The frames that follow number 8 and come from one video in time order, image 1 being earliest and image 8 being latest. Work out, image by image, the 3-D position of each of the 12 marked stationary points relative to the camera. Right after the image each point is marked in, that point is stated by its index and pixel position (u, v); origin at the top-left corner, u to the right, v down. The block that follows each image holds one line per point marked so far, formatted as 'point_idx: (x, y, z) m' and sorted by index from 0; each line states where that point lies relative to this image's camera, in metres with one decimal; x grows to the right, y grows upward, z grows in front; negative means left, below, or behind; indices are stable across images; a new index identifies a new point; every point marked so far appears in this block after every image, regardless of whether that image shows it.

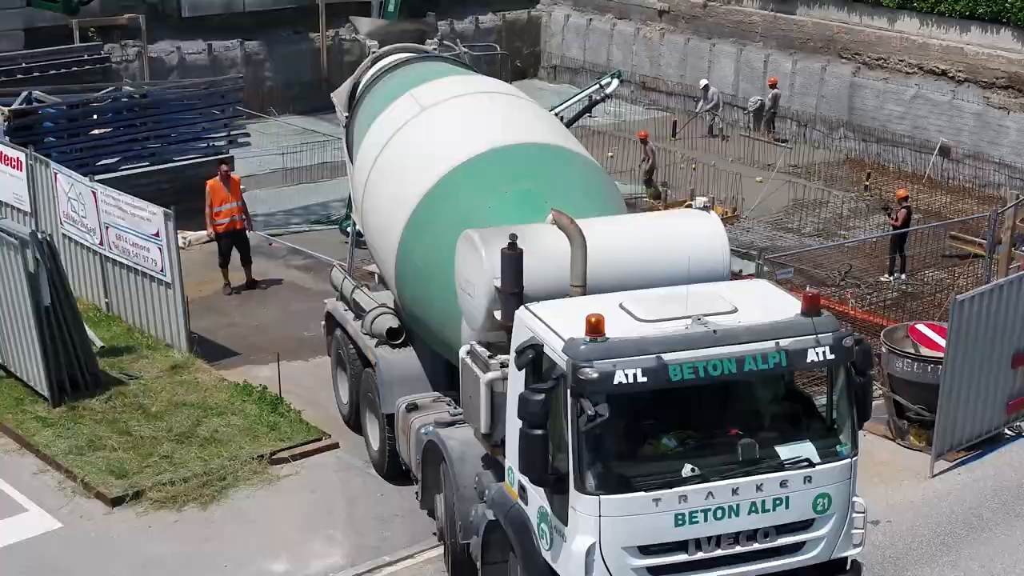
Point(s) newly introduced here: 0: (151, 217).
0: (-1.9, +0.4, +9.3) m
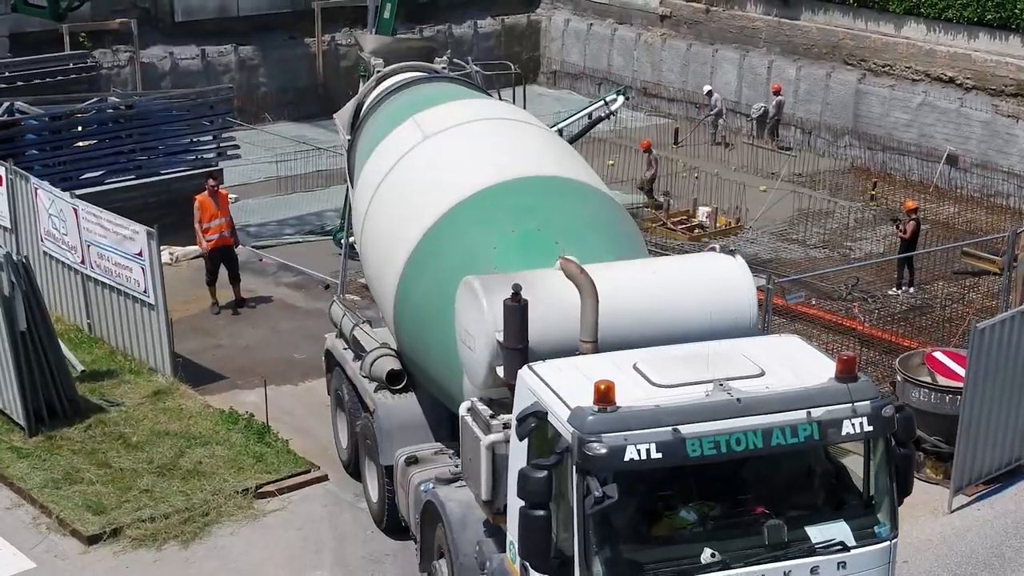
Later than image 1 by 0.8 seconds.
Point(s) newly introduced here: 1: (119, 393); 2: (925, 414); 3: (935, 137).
0: (-1.9, +0.3, +8.9) m
1: (-1.9, -0.5, +8.8) m
2: (+1.8, -0.6, +7.9) m
3: (+4.5, +1.6, +19.0) m
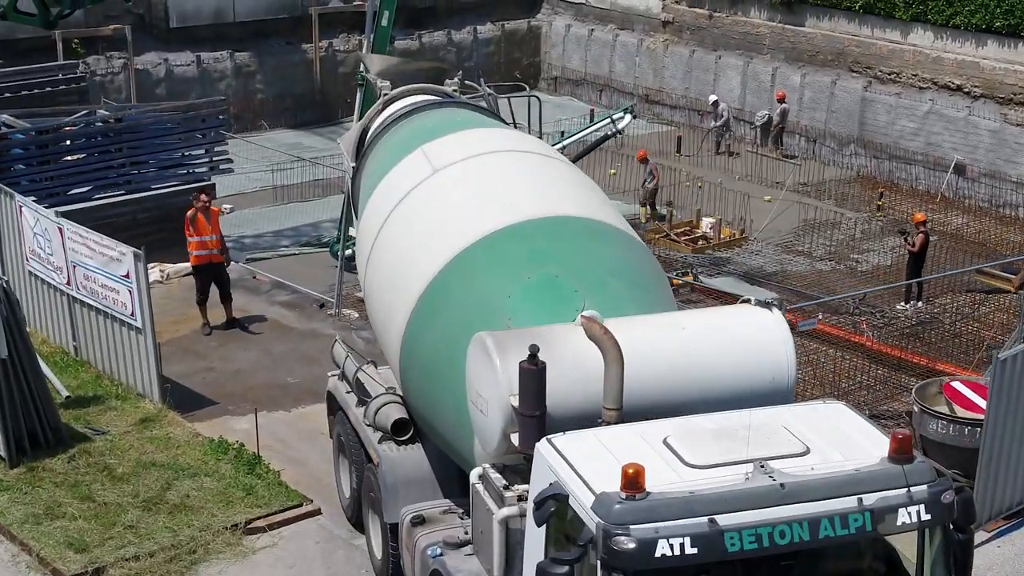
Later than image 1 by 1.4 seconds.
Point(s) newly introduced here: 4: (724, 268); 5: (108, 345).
0: (-1.9, +0.1, +8.6) m
1: (-1.9, -0.6, +8.5) m
2: (+1.8, -0.7, +7.5) m
3: (+4.5, +1.5, +18.7) m
4: (+1.9, +0.2, +15.9) m
5: (-2.0, -0.3, +9.1) m
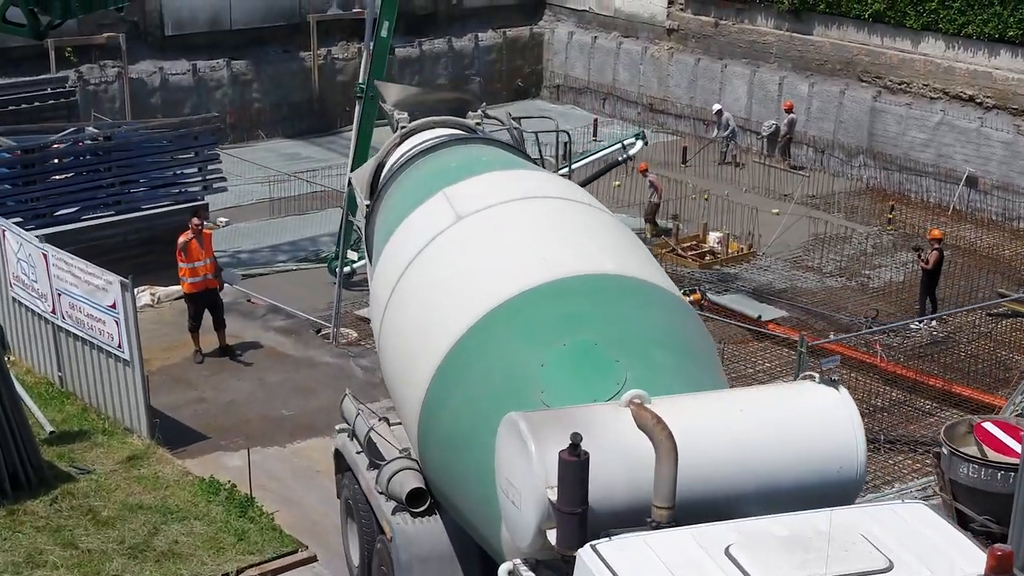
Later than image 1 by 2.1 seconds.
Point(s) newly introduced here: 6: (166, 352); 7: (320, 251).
0: (-1.8, 0.0, +8.2) m
1: (-1.9, -0.8, +8.1) m
2: (+1.8, -0.8, +7.1) m
3: (+4.5, +1.3, +18.3) m
4: (+1.9, 0.0, +15.5) m
5: (-2.0, -0.4, +8.7) m
6: (-1.9, -0.3, +9.9) m
7: (-1.7, +0.3, +15.8) m
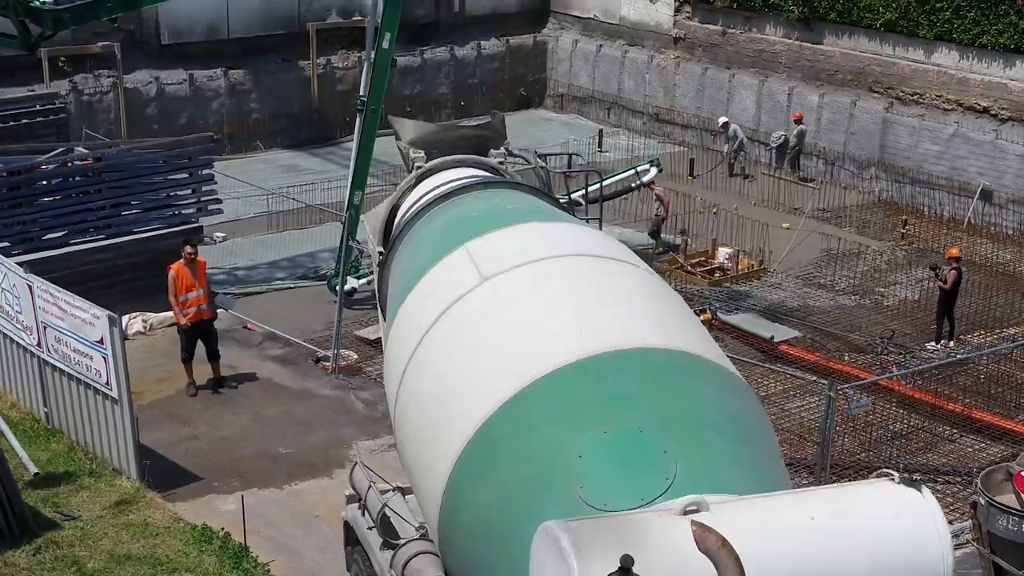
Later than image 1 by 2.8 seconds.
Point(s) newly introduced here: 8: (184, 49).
0: (-1.8, -0.1, +7.8) m
1: (-1.9, -0.9, +7.7) m
2: (+1.9, -1.0, +6.7) m
3: (+4.5, +1.2, +17.9) m
4: (+1.9, -0.1, +15.0) m
5: (-2.0, -0.6, +8.2) m
6: (-1.9, -0.5, +9.4) m
7: (-1.6, +0.2, +15.4) m
8: (-3.6, +2.6, +19.8) m
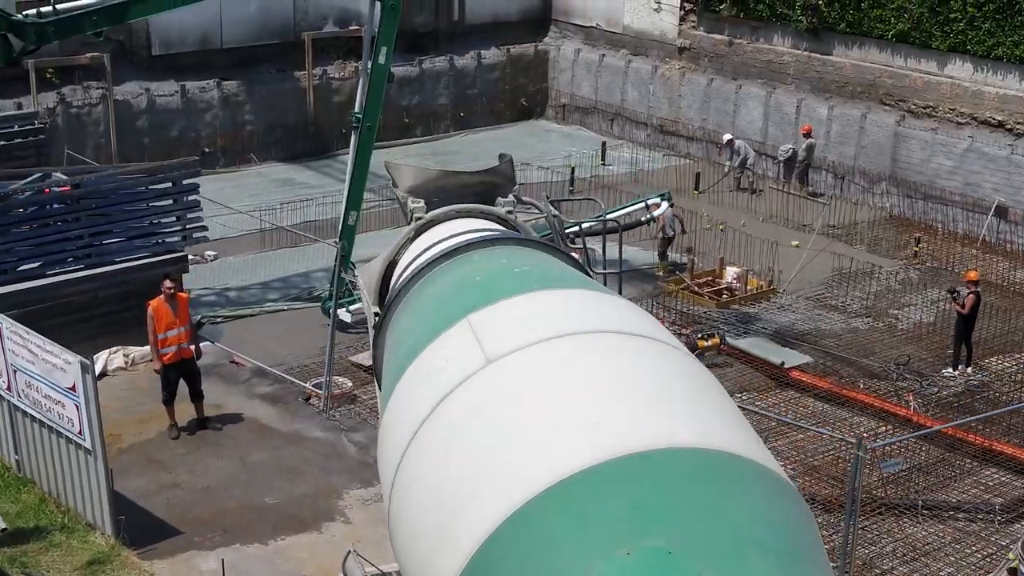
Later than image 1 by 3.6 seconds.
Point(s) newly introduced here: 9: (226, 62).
0: (-1.8, -0.3, +7.2) m
1: (-1.9, -1.1, +7.2) m
2: (+1.9, -1.1, +6.2) m
3: (+4.5, +1.0, +17.4) m
4: (+1.9, -0.3, +14.5) m
5: (-2.0, -0.8, +7.7) m
6: (-1.8, -0.7, +8.9) m
7: (-1.6, 0.0, +14.9) m
8: (-3.6, +2.4, +19.3) m
9: (-3.1, +2.5, +19.9) m
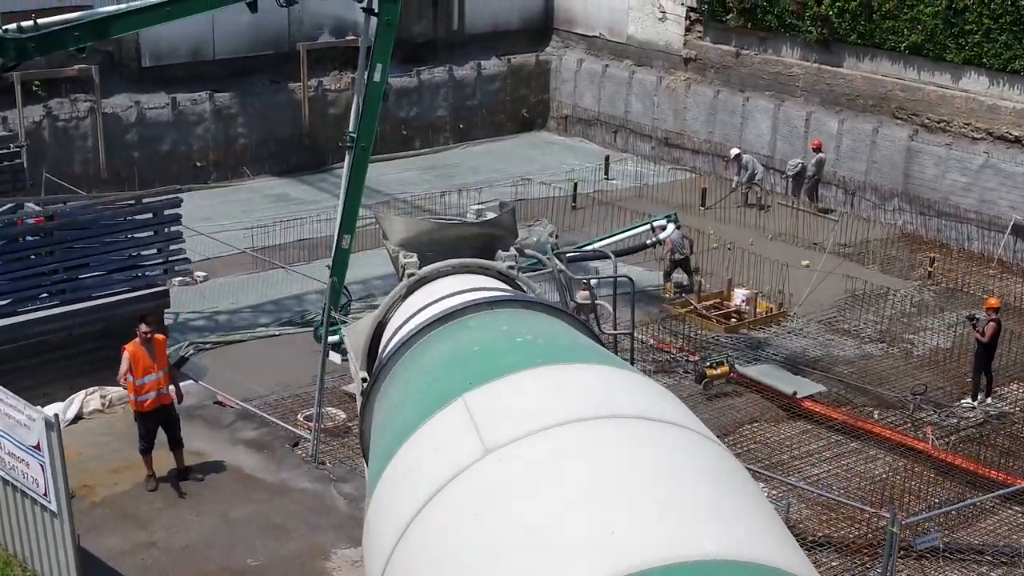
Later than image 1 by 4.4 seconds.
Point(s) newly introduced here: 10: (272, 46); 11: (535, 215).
0: (-1.8, -0.5, +6.7) m
1: (-1.9, -1.3, +6.6) m
2: (+1.9, -1.3, +5.6) m
3: (+4.5, +0.8, +16.8) m
4: (+1.9, -0.5, +14.0) m
5: (-2.0, -0.9, +7.1) m
6: (-1.8, -0.9, +8.4) m
7: (-1.6, -0.2, +14.3) m
8: (-3.6, +2.3, +18.7) m
9: (-3.1, +2.3, +19.3) m
10: (-2.6, +2.6, +19.7) m
11: (+0.2, +0.7, +17.5) m
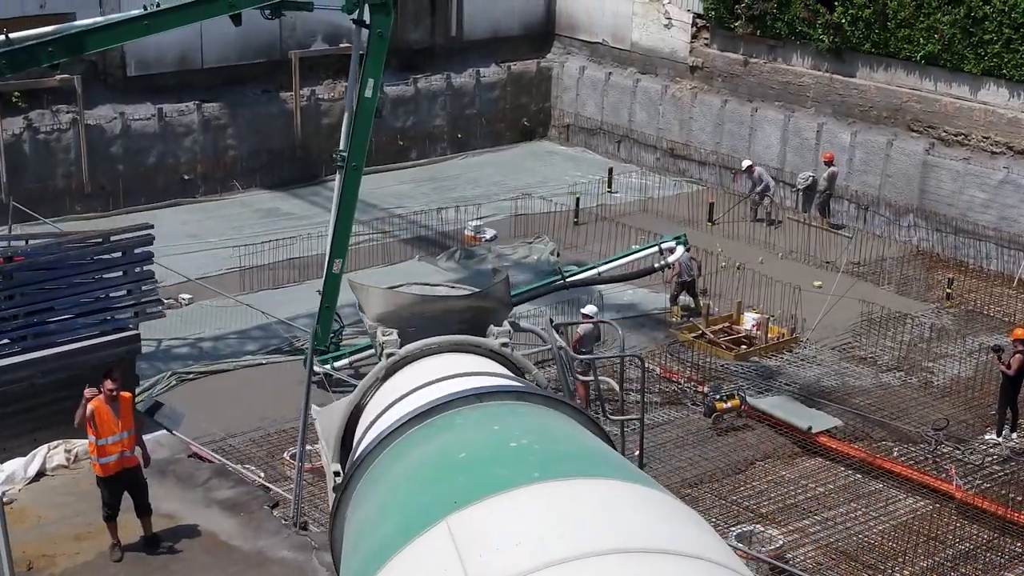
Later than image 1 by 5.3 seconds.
0: (-1.8, -0.7, +6.0) m
1: (-1.9, -1.5, +5.9) m
2: (+1.9, -1.6, +4.9) m
3: (+4.5, +0.6, +16.1) m
4: (+1.9, -0.7, +13.3) m
5: (-2.0, -1.2, +6.5) m
6: (-1.9, -1.1, +7.7) m
7: (-1.6, -0.4, +13.6) m
8: (-3.6, +2.1, +18.0) m
9: (-3.1, +2.1, +18.6) m
10: (-2.6, +2.5, +19.0) m
11: (+0.2, +0.5, +16.8) m
